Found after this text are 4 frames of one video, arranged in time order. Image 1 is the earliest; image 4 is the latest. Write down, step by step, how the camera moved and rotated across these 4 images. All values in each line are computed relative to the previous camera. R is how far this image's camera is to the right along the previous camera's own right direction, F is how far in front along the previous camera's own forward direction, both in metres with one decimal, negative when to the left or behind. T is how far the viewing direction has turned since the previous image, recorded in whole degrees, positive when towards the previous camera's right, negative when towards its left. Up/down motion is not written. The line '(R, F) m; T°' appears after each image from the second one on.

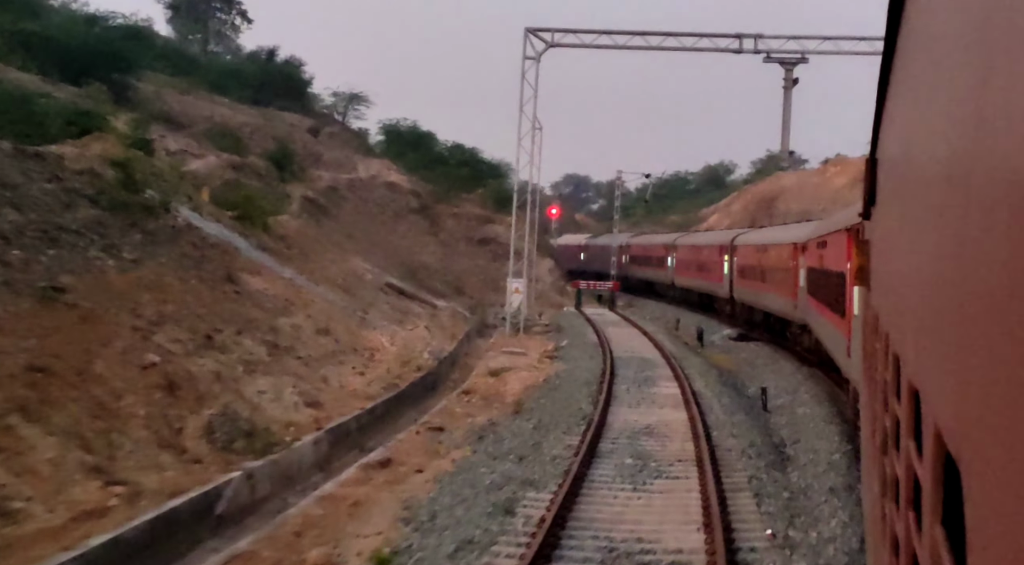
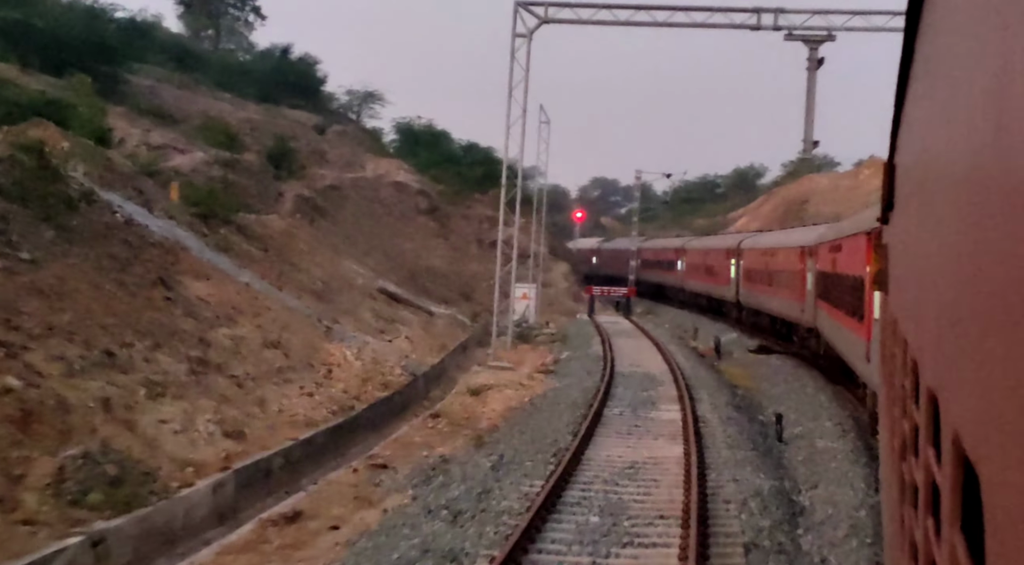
(+0.7, +2.4) m; -1°
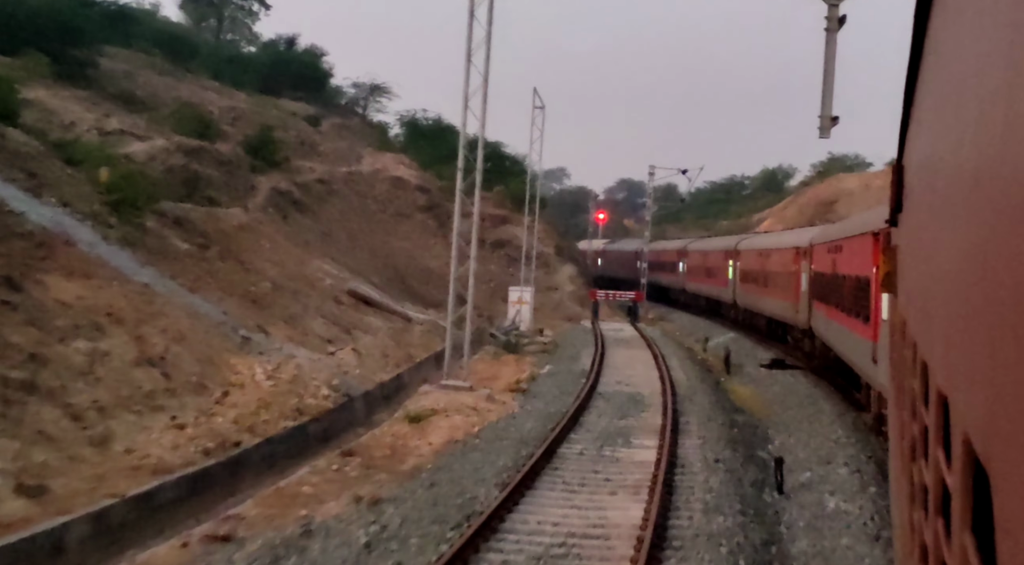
(+1.1, +3.2) m; -1°
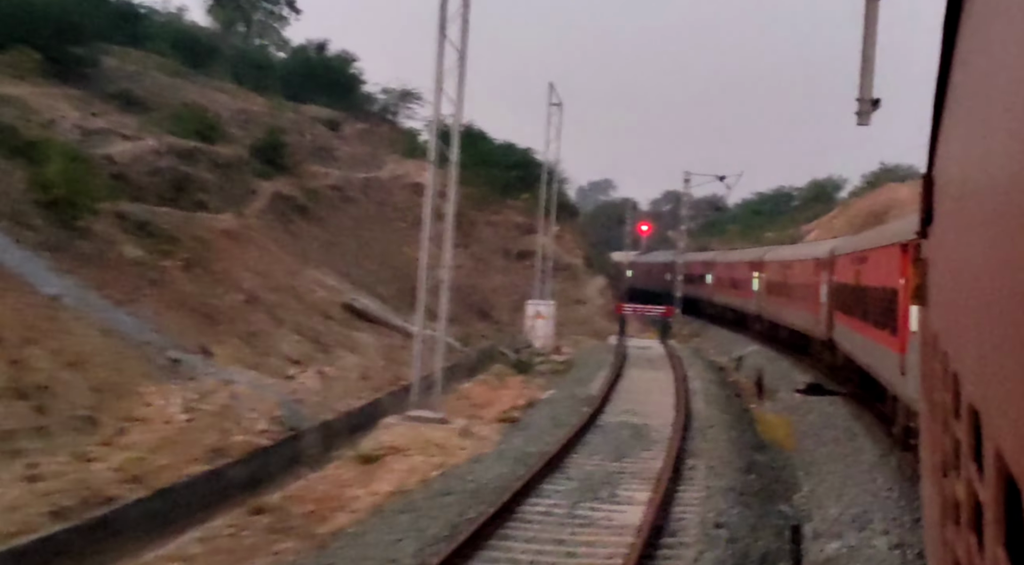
(+0.9, +2.6) m; -2°
